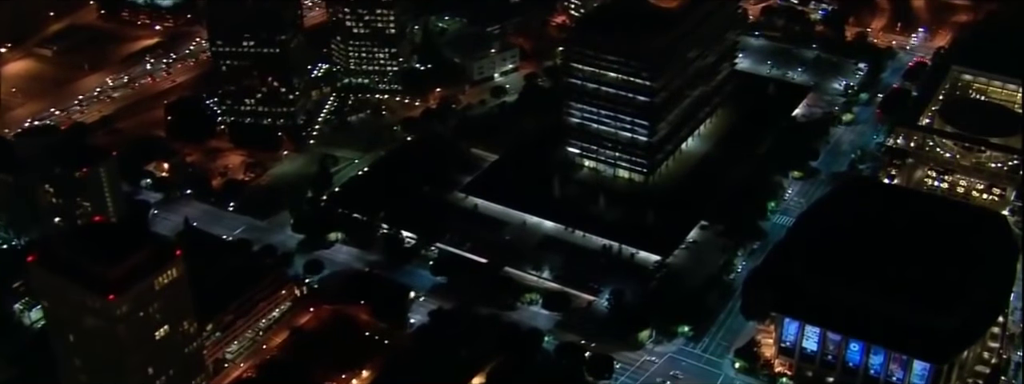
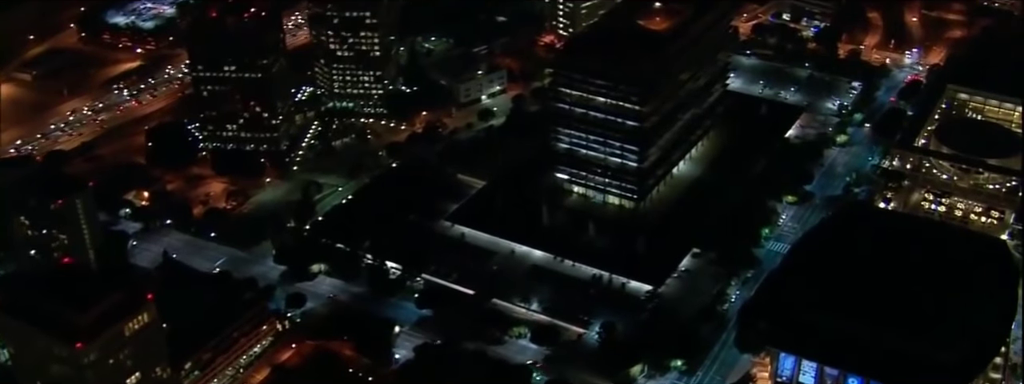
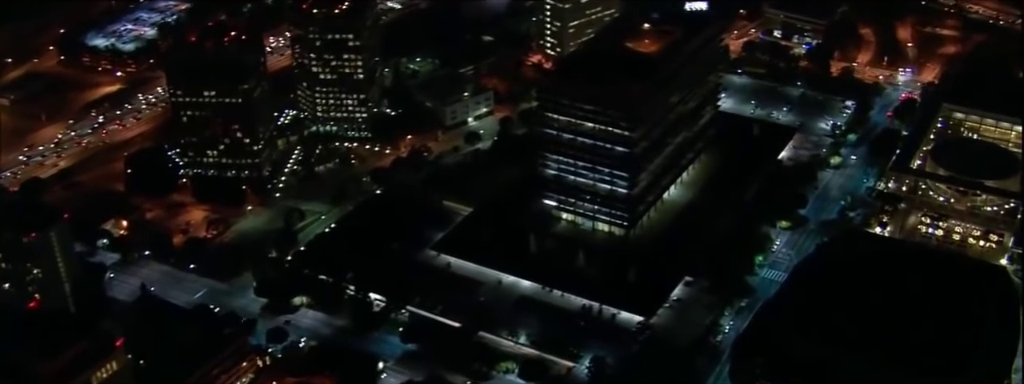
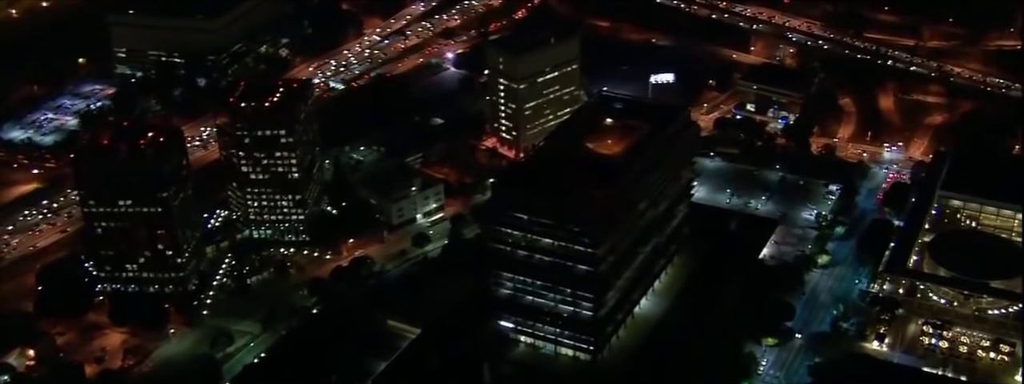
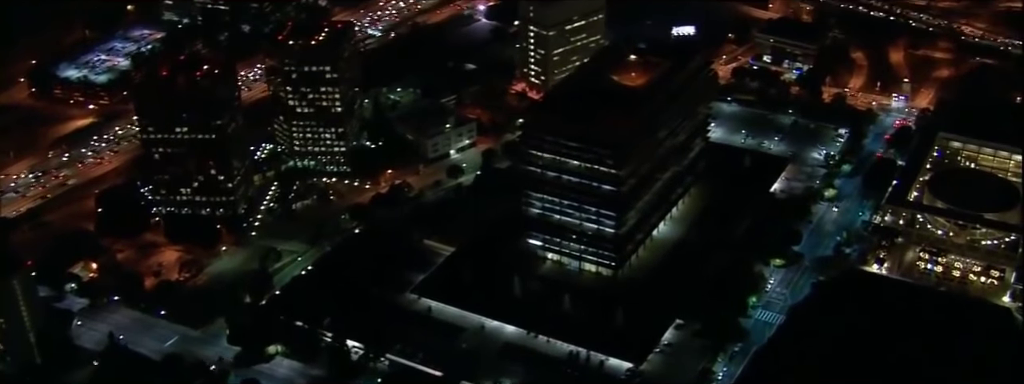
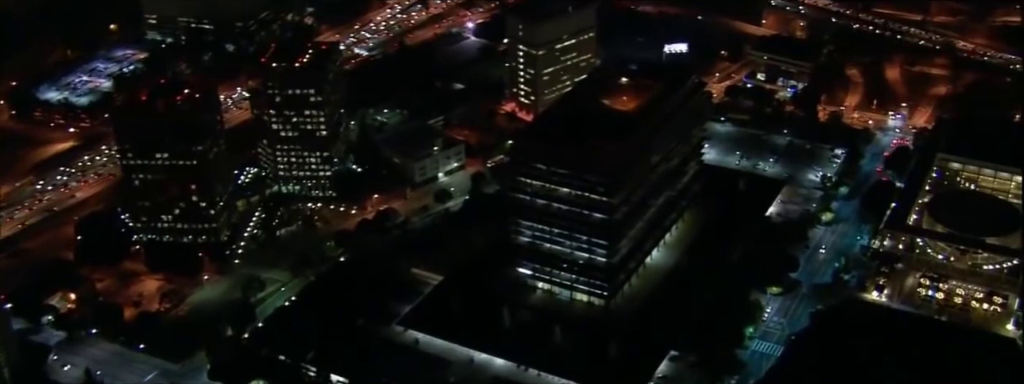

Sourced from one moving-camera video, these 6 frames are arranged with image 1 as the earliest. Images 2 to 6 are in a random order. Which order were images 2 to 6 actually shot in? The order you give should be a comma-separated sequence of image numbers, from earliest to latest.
2, 3, 5, 6, 4
